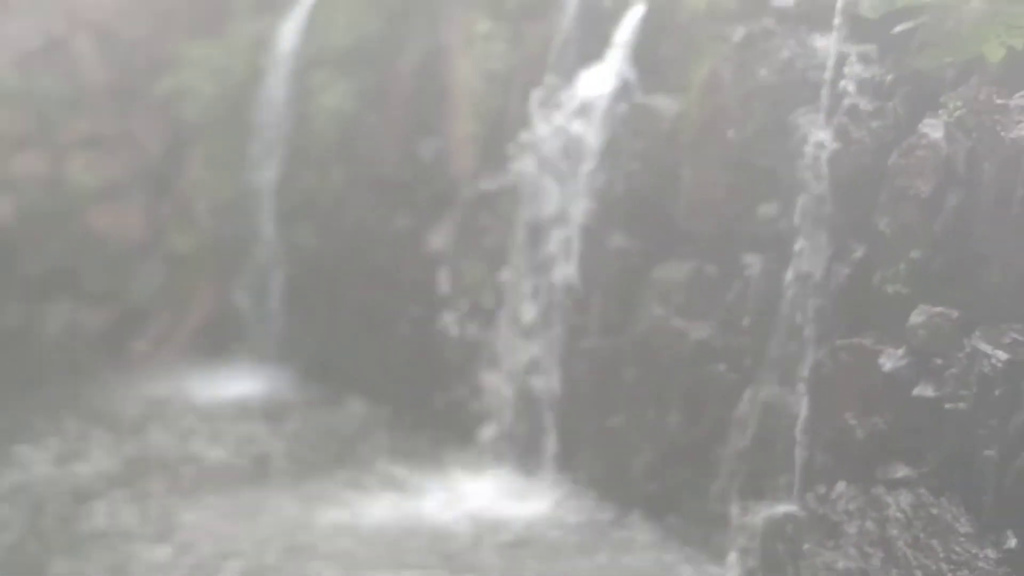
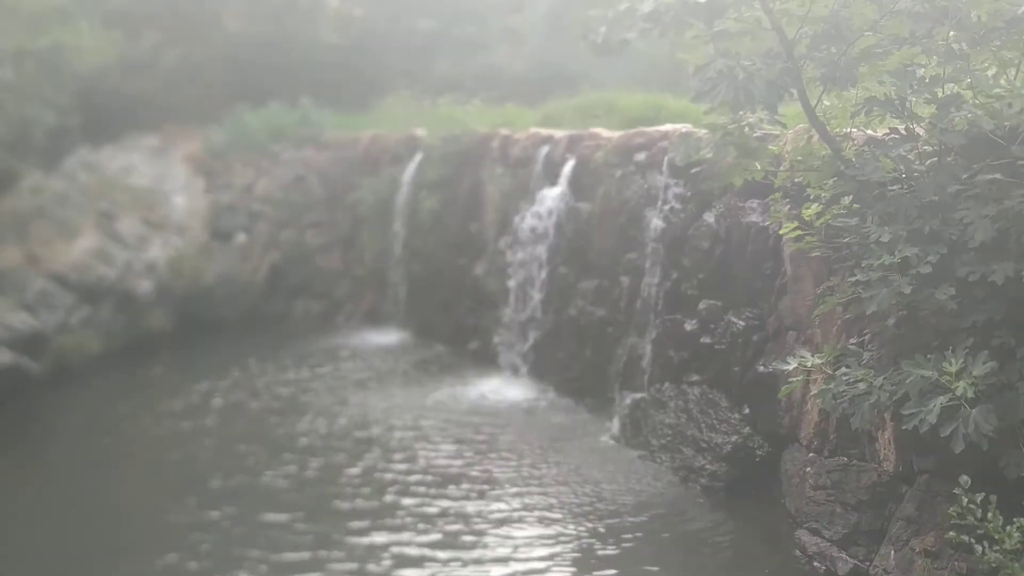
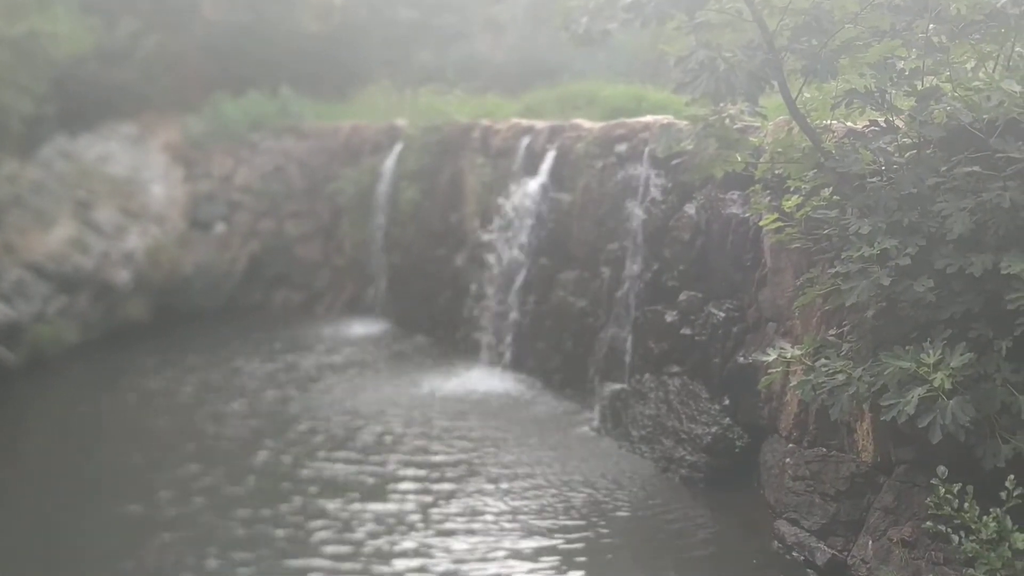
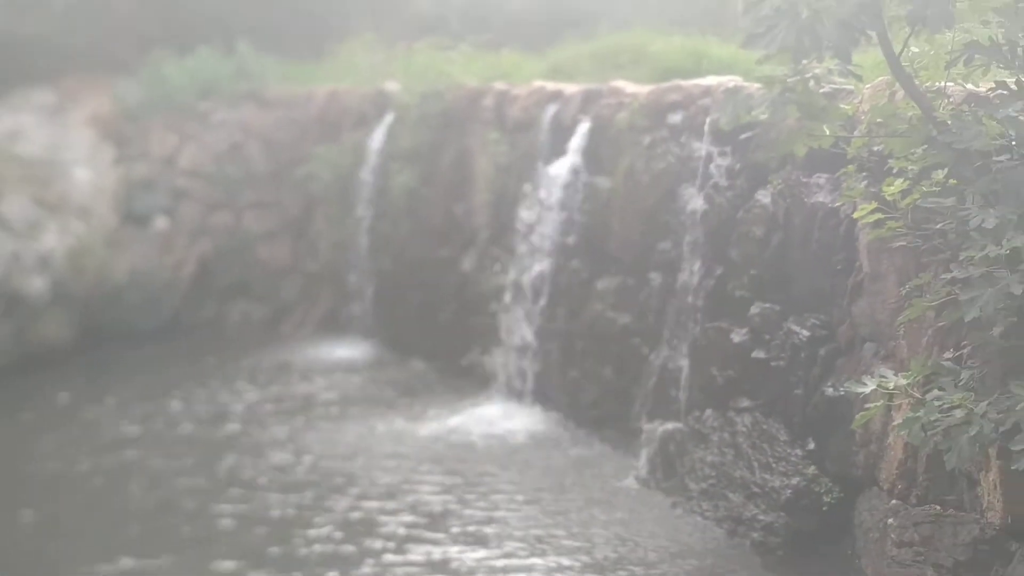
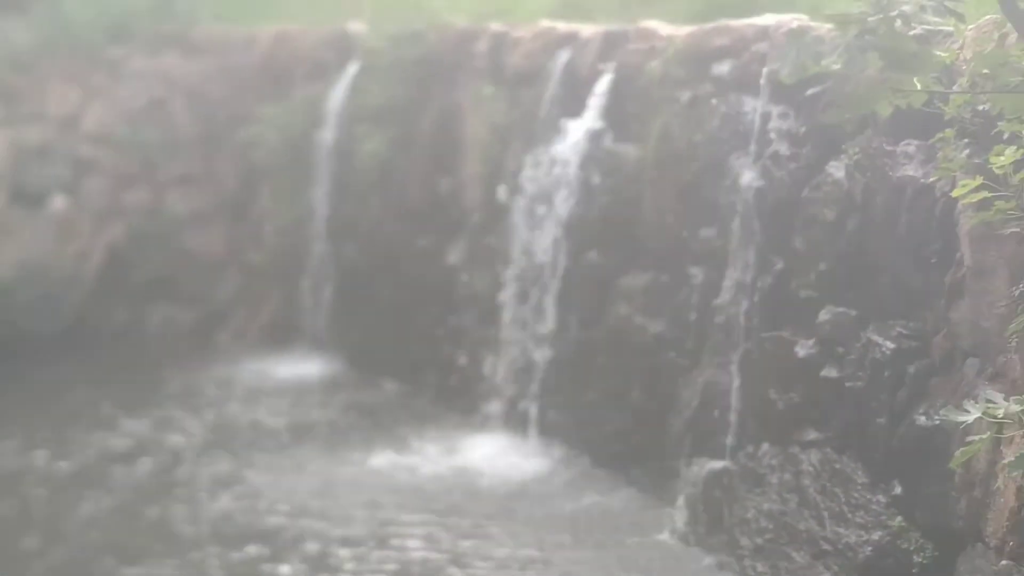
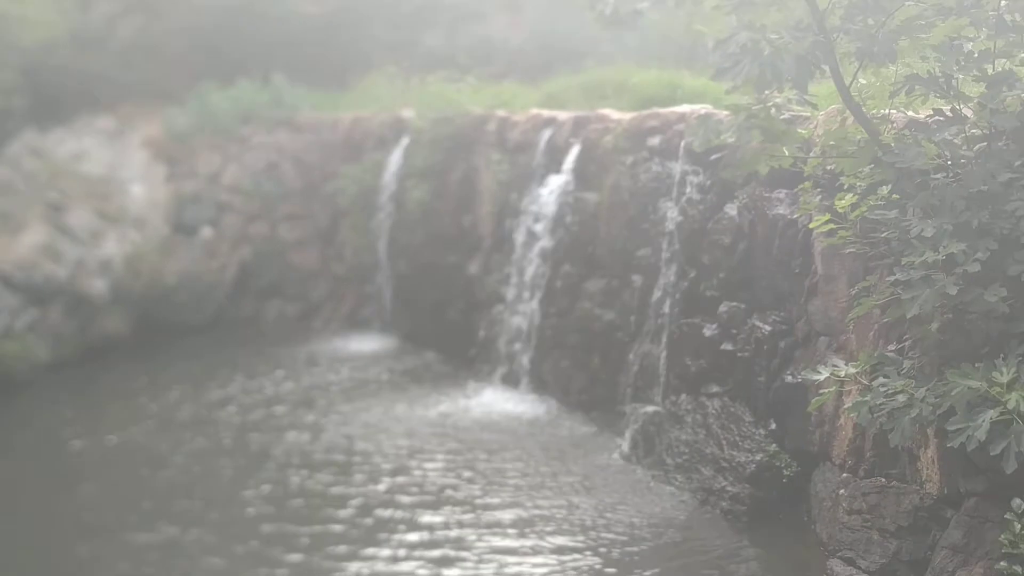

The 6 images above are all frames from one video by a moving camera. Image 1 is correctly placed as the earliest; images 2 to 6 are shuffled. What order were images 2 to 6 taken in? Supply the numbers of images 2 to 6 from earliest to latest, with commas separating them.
5, 4, 6, 2, 3
